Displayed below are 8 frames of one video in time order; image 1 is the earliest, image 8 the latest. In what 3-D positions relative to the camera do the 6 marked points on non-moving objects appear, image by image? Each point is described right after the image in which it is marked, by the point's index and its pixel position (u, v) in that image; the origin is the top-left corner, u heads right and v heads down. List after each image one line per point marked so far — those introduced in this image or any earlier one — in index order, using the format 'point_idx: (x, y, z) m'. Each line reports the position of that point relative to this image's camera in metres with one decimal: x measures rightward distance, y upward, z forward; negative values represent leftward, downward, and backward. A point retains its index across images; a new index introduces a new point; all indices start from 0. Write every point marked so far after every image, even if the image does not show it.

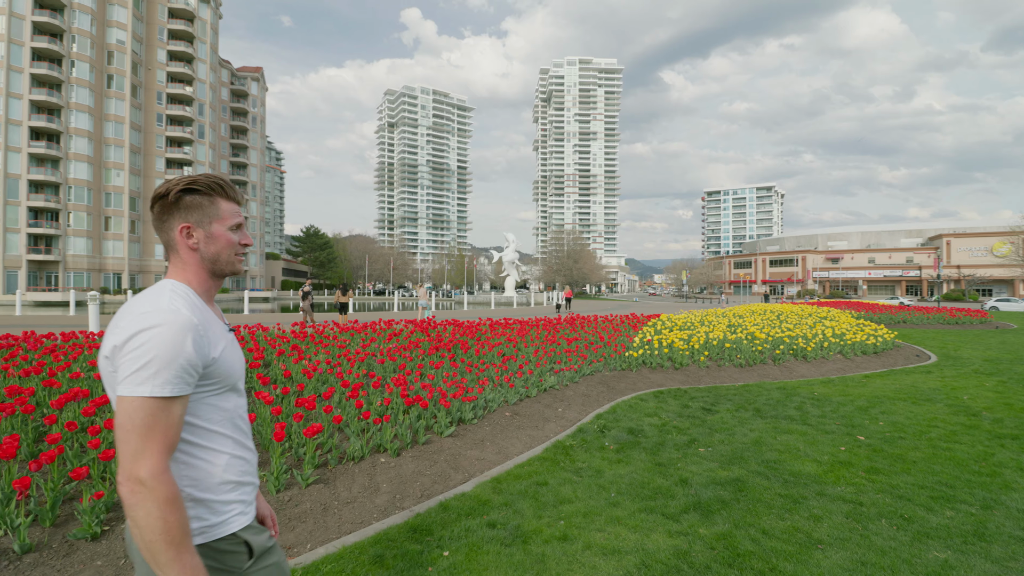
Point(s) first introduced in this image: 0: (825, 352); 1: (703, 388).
0: (+8.3, -1.7, +13.0) m
1: (+3.8, -2.0, +9.8) m
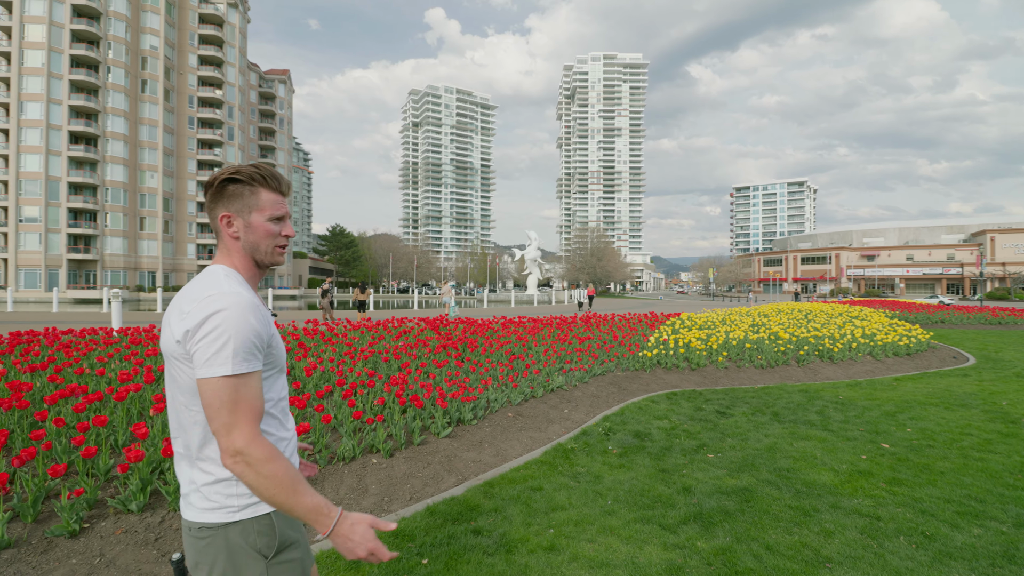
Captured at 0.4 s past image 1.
0: (+8.6, -1.7, +12.4) m
1: (+4.0, -1.9, +9.5) m
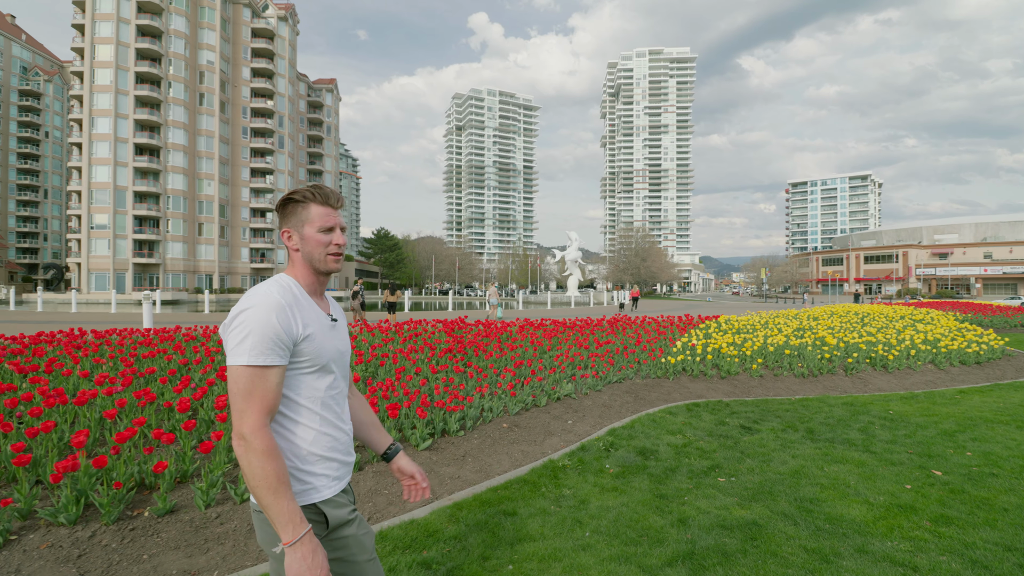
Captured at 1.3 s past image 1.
0: (+9.0, -1.7, +11.1) m
1: (+4.1, -1.9, +8.6) m
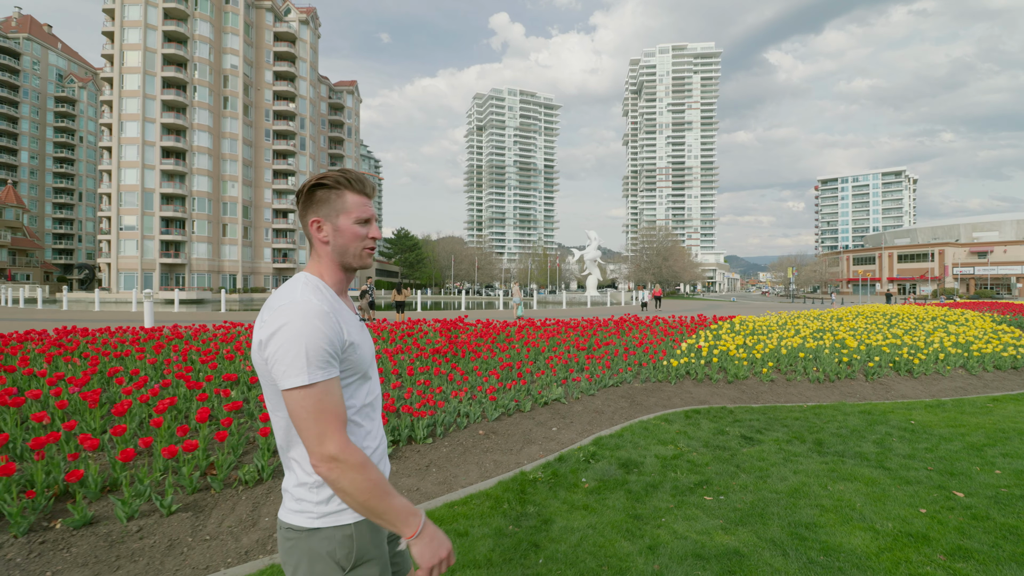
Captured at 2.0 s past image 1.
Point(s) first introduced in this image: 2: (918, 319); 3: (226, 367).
0: (+8.9, -1.6, +10.3) m
1: (+3.9, -1.9, +8.0) m
2: (+14.0, -1.1, +17.1) m
3: (-4.1, -1.1, +7.1) m
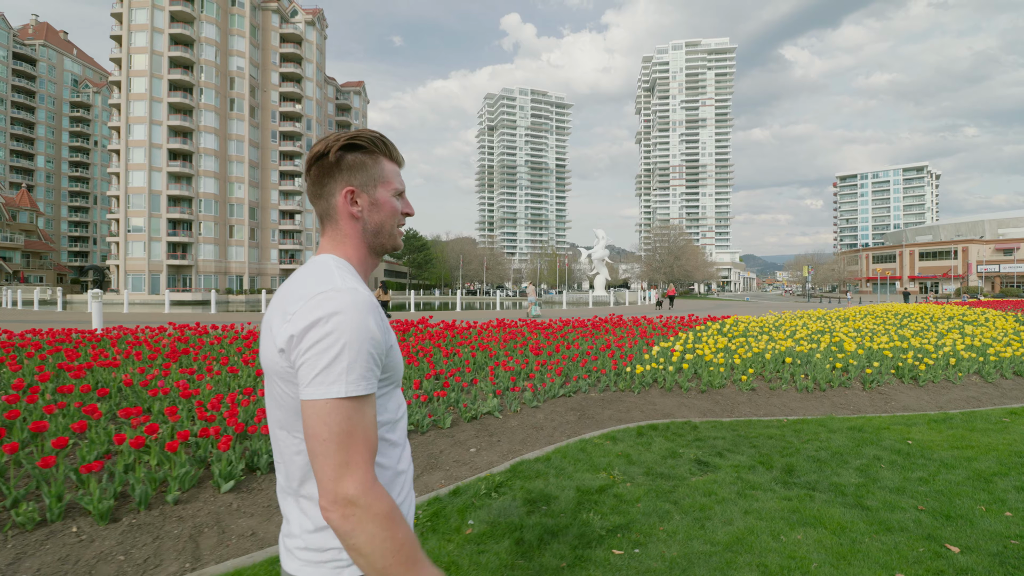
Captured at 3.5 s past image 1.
0: (+8.0, -1.5, +9.0) m
1: (+3.0, -1.8, +6.8) m
2: (+13.3, -1.0, +15.7) m
3: (-5.1, -1.1, +6.2) m
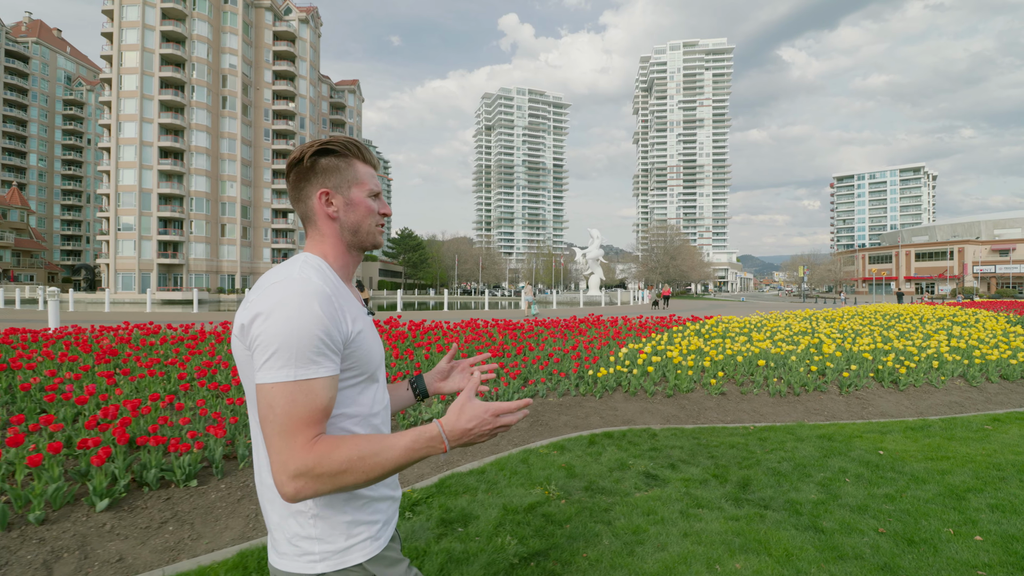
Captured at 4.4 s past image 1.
0: (+7.3, -1.5, +8.6) m
1: (+2.3, -1.8, +6.4) m
2: (+12.6, -1.0, +15.3) m
3: (-5.8, -1.0, +5.7) m
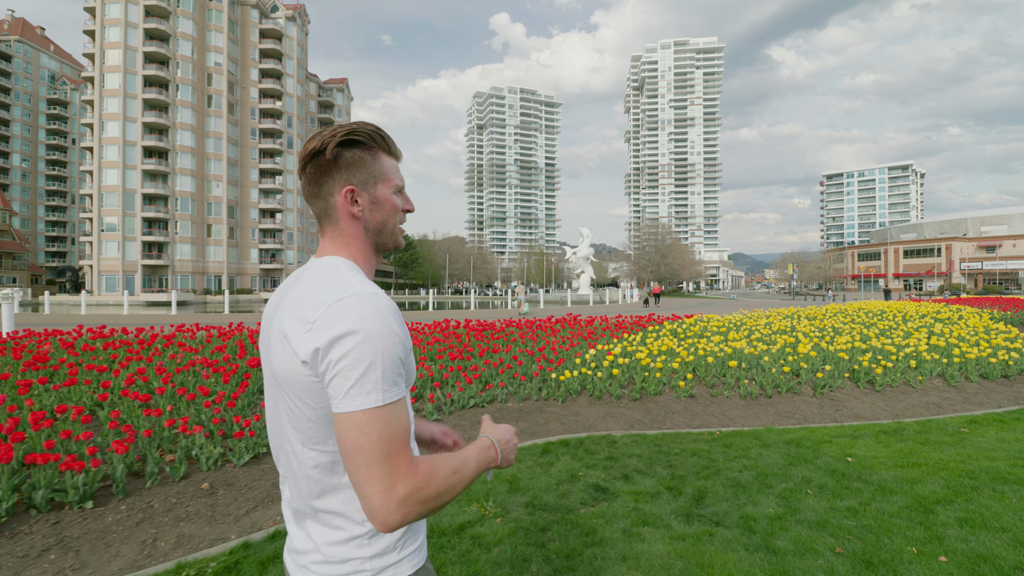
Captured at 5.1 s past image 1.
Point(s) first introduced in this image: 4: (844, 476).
0: (+6.7, -1.5, +8.3) m
1: (+1.7, -1.8, +6.1) m
2: (+11.9, -0.9, +15.1) m
3: (-6.4, -1.1, +5.3) m
4: (+3.2, -1.8, +4.8) m
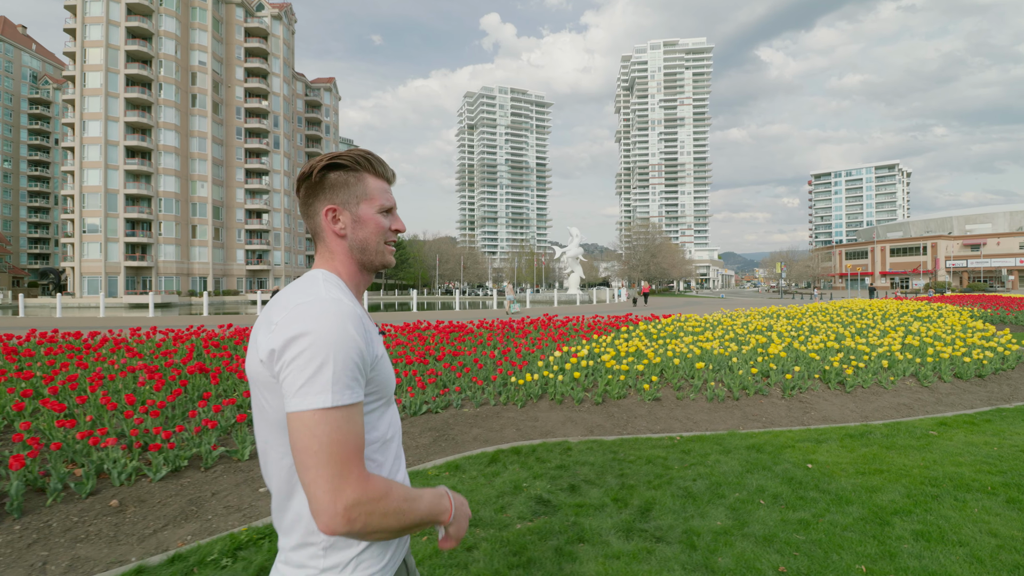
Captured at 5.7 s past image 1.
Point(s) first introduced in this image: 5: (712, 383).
0: (+6.1, -1.5, +8.1) m
1: (+1.1, -1.8, +5.8) m
2: (+11.2, -0.8, +15.0) m
3: (-6.9, -1.1, +4.9) m
4: (+2.7, -1.8, +4.6) m
5: (+3.0, -1.4, +7.5) m
